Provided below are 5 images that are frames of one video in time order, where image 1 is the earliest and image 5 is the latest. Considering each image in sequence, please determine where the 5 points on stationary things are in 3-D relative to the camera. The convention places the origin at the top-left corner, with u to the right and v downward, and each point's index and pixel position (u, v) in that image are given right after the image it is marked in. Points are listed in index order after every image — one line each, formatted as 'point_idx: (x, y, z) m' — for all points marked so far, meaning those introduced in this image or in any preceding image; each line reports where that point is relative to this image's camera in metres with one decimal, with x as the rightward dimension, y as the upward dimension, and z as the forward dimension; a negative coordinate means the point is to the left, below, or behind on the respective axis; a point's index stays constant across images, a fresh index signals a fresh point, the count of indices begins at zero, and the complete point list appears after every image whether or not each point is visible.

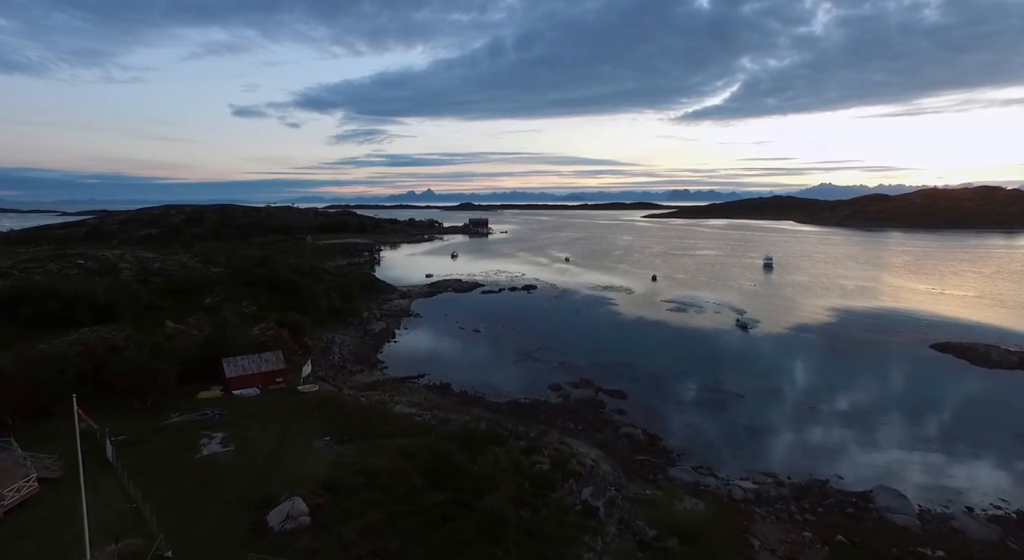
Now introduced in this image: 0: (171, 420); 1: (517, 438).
0: (-6.9, -2.8, +11.3) m
1: (+0.1, -3.3, +11.4) m
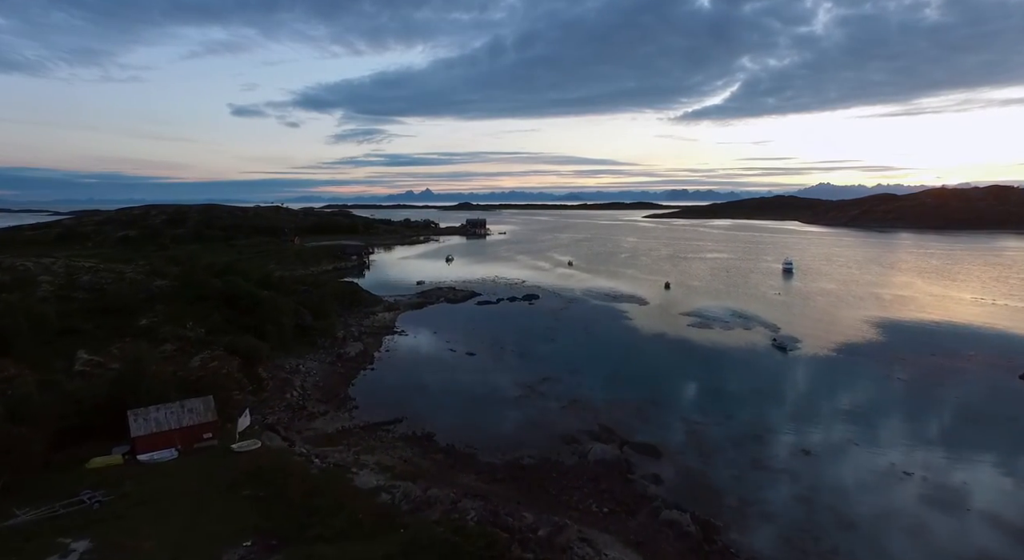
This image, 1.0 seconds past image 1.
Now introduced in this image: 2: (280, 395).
0: (-6.9, -3.3, +7.8) m
1: (+0.1, -3.8, +8.0) m
2: (-6.1, -3.0, +14.7) m
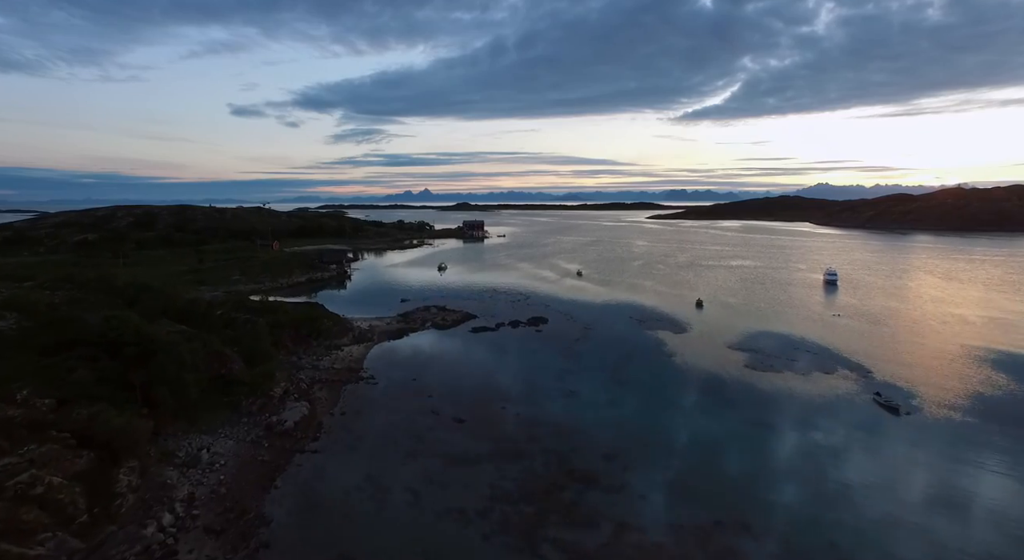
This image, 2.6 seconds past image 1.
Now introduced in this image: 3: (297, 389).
0: (-6.7, -4.2, +2.1) m
1: (+0.3, -4.6, +2.2) m
2: (-5.9, -3.9, +8.9) m
3: (-5.9, -3.0, +15.6) m
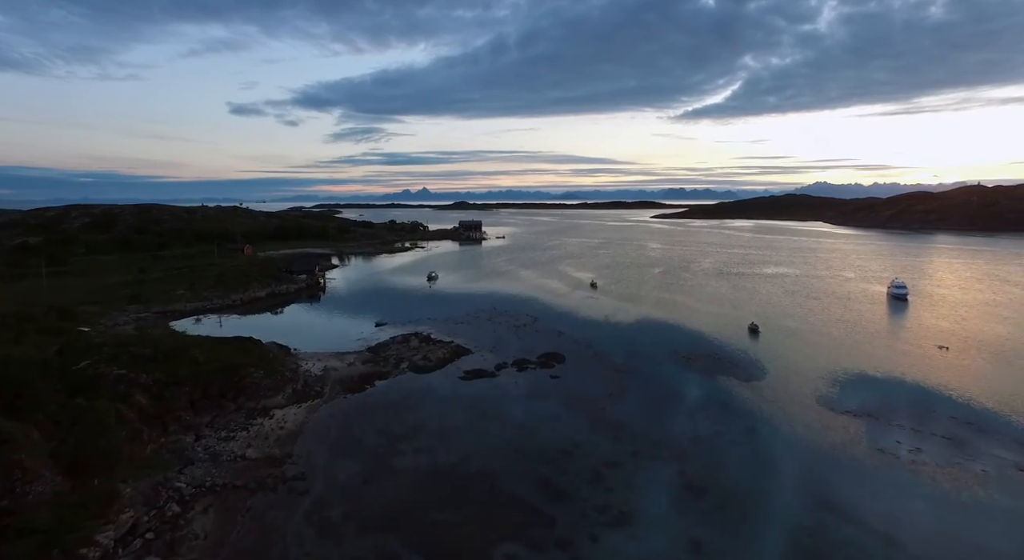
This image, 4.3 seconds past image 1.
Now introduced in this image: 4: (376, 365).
0: (-6.5, -5.1, -4.4) m
1: (+0.5, -5.5, -4.2) m
2: (-5.7, -4.7, +2.5) m
3: (-5.7, -3.8, +9.2) m
4: (-4.4, -2.7, +18.3) m
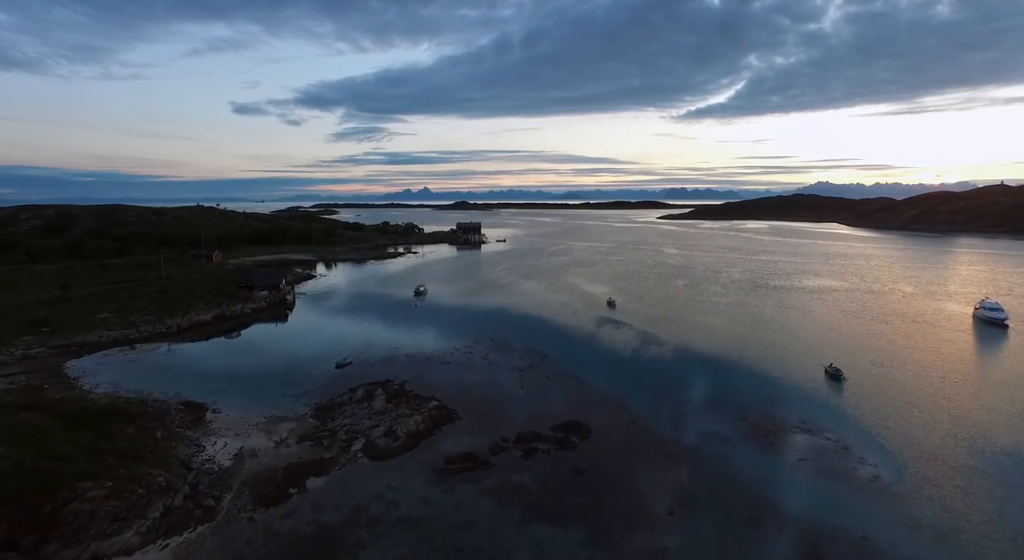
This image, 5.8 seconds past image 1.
0: (-6.5, -6.0, -10.2) m
1: (+0.5, -6.4, -10.1) m
2: (-5.7, -5.6, -3.4) m
3: (-5.7, -4.7, +3.3) m
4: (-4.3, -3.6, +12.5) m
